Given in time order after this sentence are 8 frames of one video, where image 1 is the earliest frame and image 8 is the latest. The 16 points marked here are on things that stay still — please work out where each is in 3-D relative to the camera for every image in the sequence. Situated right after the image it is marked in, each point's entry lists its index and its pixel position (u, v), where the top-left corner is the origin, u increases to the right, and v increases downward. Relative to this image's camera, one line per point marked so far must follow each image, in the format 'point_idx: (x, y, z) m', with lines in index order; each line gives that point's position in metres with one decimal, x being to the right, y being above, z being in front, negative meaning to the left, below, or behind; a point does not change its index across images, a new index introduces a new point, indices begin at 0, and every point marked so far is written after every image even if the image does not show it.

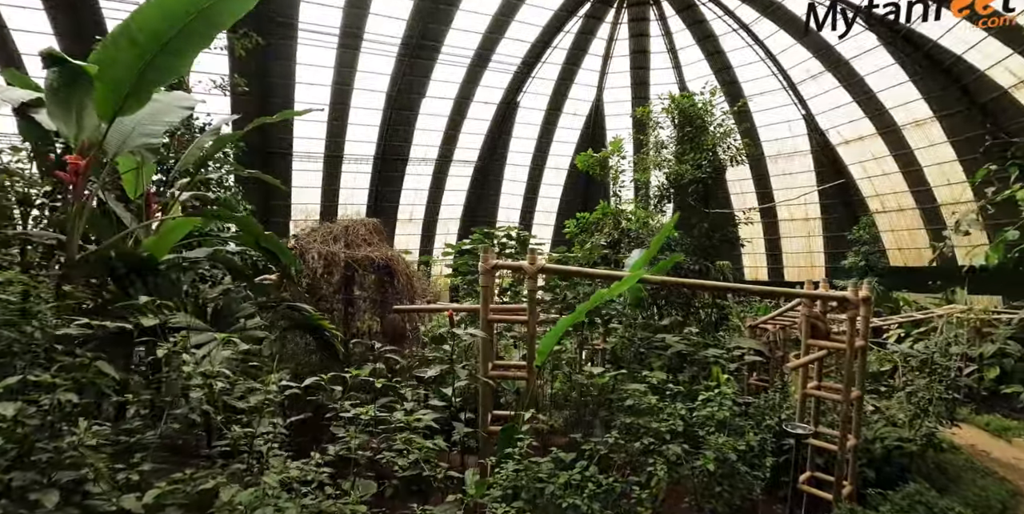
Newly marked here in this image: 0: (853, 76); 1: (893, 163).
0: (+8.5, +4.5, +12.4) m
1: (+10.1, +2.5, +13.2) m
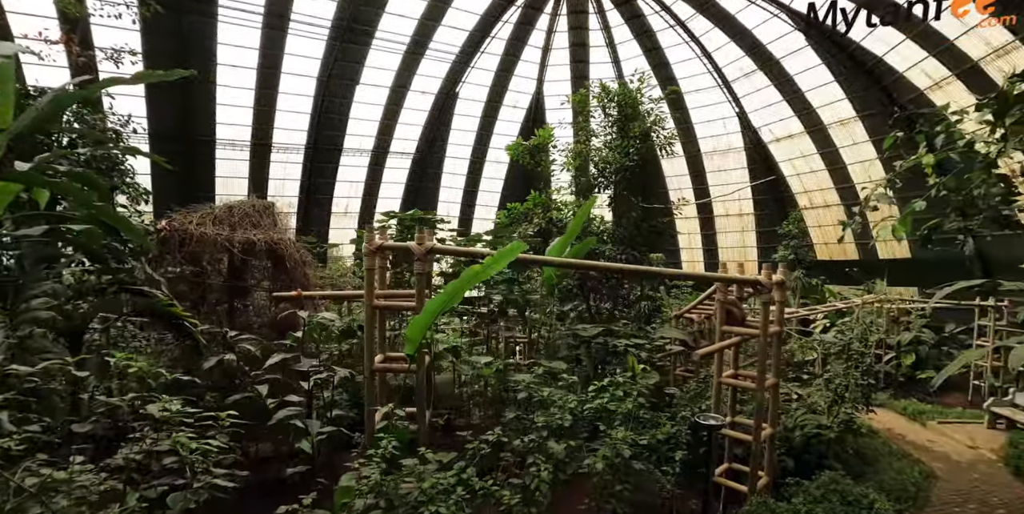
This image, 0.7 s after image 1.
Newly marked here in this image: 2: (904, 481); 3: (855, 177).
0: (+6.9, +4.6, +12.8) m
1: (+8.4, +2.7, +13.7) m
2: (+3.6, -2.1, +4.6) m
3: (+9.1, +2.2, +13.3) m
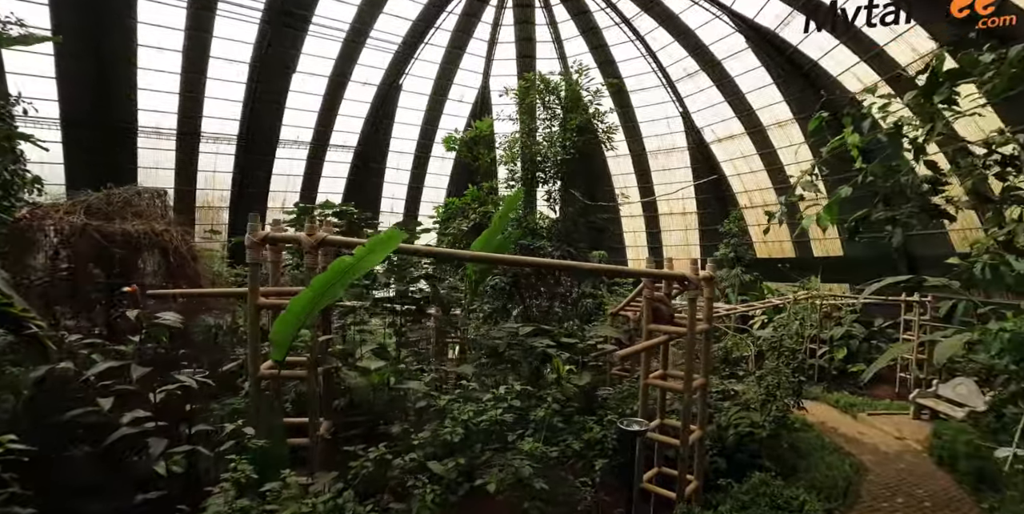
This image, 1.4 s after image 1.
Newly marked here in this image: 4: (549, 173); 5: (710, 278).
0: (+5.5, +4.7, +12.9) m
1: (+6.9, +2.7, +14.0) m
2: (+2.9, -2.0, +4.6) m
3: (+7.6, +2.2, +13.6) m
4: (+0.6, +1.5, +8.9) m
5: (+1.3, -0.2, +3.3) m
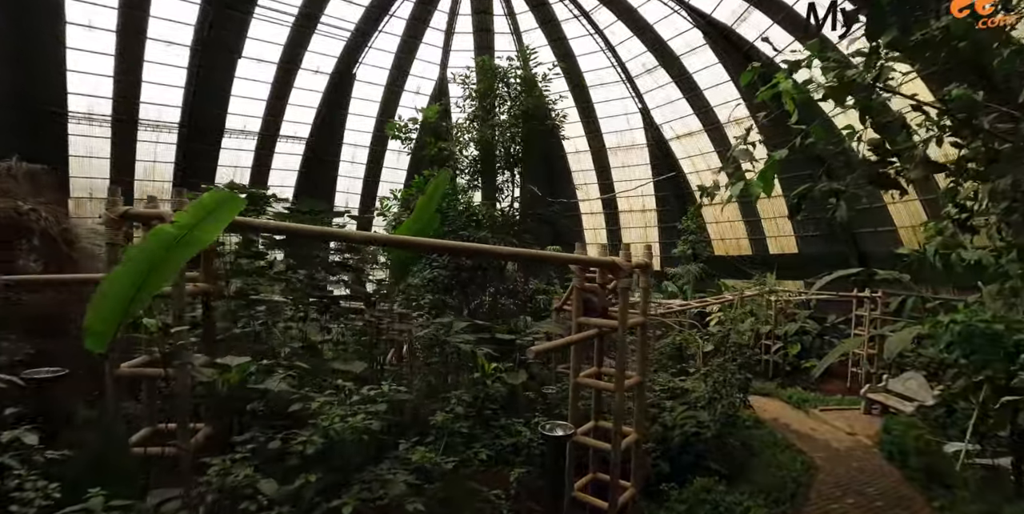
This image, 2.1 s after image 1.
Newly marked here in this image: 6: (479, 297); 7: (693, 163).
0: (+4.4, +4.7, +12.9) m
1: (+5.8, +2.8, +14.0) m
2: (+2.4, -1.9, +4.3) m
3: (+6.5, +2.3, +13.7) m
4: (-0.2, +1.6, +8.5) m
5: (+0.8, -0.1, +2.9) m
6: (-0.4, -0.5, +6.1) m
7: (+5.4, +2.8, +14.6) m
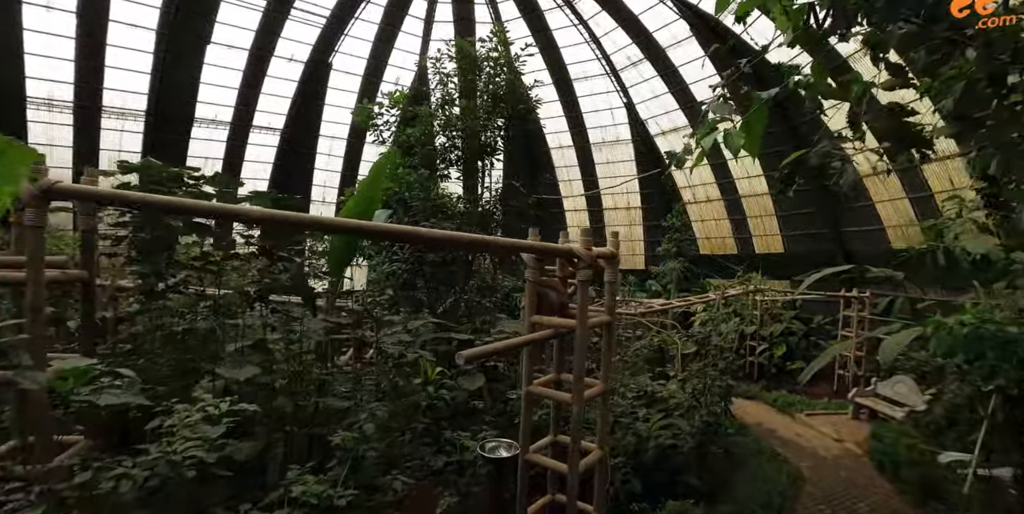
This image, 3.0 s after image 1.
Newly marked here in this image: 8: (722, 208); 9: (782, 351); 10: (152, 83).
0: (+4.0, +4.8, +12.5) m
1: (+5.2, +2.8, +13.7) m
2: (+2.0, -1.9, +4.0) m
3: (+6.0, +2.3, +13.4) m
4: (-0.6, +1.7, +8.1) m
5: (+0.5, 0.0, +2.5) m
6: (-0.7, -0.4, +5.7) m
7: (+4.8, +2.8, +14.3) m
8: (+6.0, +1.4, +14.2) m
9: (+4.9, -1.7, +9.0) m
10: (-9.1, +4.4, +12.6) m
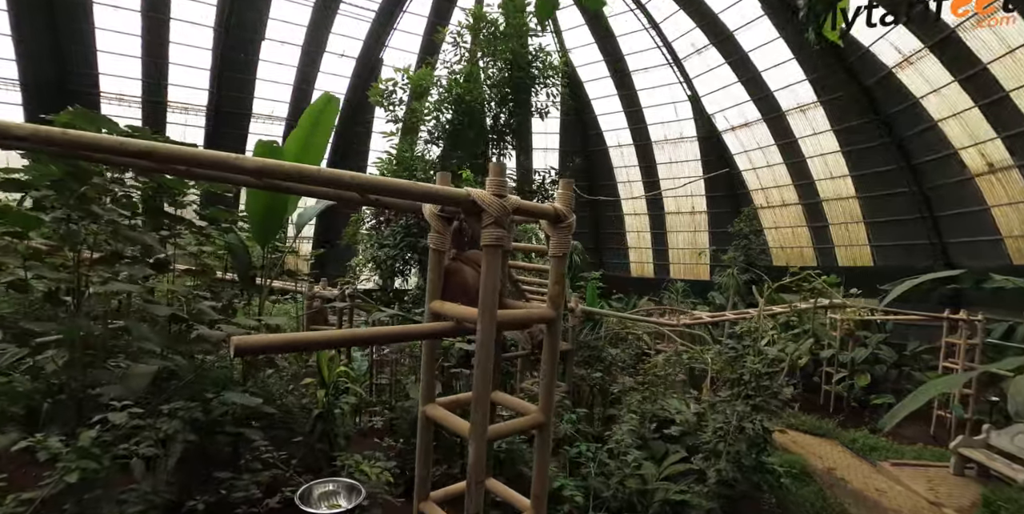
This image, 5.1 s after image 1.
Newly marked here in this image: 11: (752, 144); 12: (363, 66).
0: (+5.1, +4.6, +11.2) m
1: (+6.4, +2.5, +12.1) m
2: (+1.8, -1.8, +2.8) m
3: (+7.1, +2.0, +11.7) m
4: (-0.1, +1.7, +7.3) m
5: (+0.2, +0.1, +1.7) m
6: (-0.7, -0.3, +5.0) m
7: (+6.1, +2.5, +12.8) m
8: (+7.2, +1.1, +12.5) m
9: (+5.3, -1.9, +7.5) m
10: (-7.8, +4.6, +13.0) m
11: (+6.0, +2.8, +12.5) m
12: (-4.2, +5.4, +13.8) m
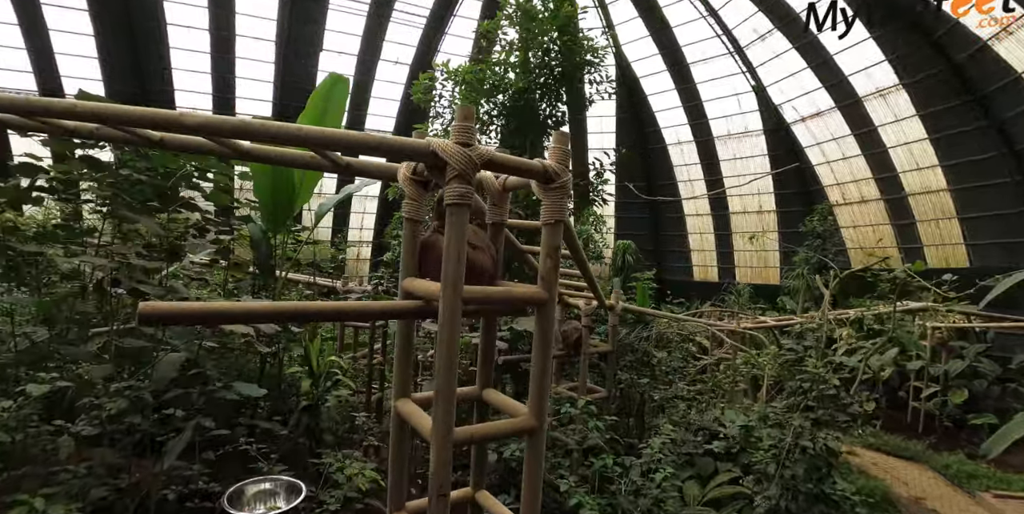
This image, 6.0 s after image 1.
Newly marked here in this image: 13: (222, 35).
0: (+6.1, +4.6, +10.3) m
1: (+7.6, +2.5, +11.1) m
2: (+1.9, -1.8, +2.3) m
3: (+8.2, +2.0, +10.6) m
4: (+0.5, +1.8, +7.1) m
5: (+0.1, +0.2, +1.4) m
6: (-0.3, -0.3, +4.7) m
7: (+7.3, +2.5, +11.8) m
8: (+8.4, +1.0, +11.3) m
9: (+5.9, -1.9, +6.5) m
10: (-6.5, +4.6, +13.6) m
11: (+7.2, +2.8, +11.5) m
12: (-2.7, +5.3, +14.0) m
13: (-7.1, +5.6, +12.3) m
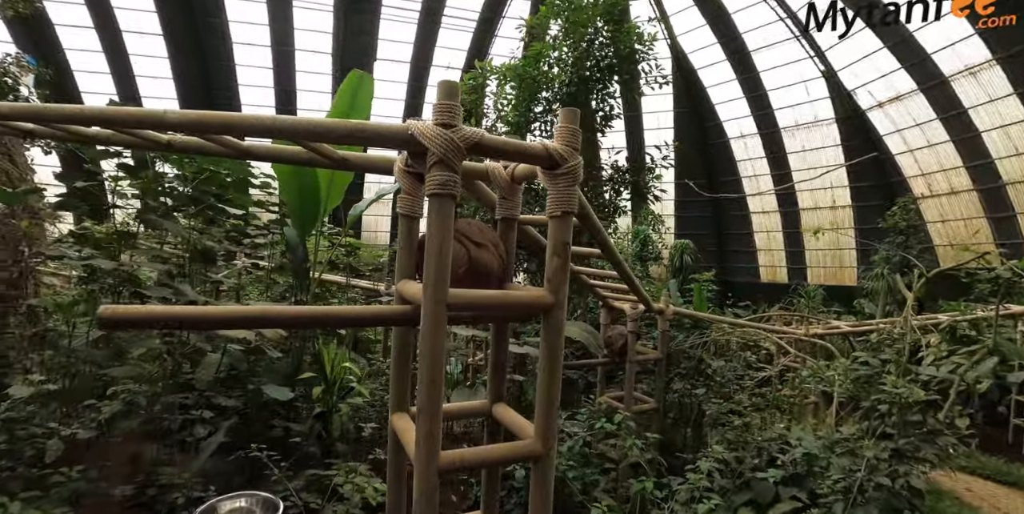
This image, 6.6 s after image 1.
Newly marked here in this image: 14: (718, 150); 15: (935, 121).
0: (+7.1, +4.6, +9.4) m
1: (+8.6, +2.5, +10.0) m
2: (+2.0, -1.7, +1.9) m
3: (+9.2, +2.0, +9.4) m
4: (+1.1, +1.7, +6.8) m
5: (+0.1, +0.2, +1.2) m
6: (+0.1, -0.3, +4.6) m
7: (+8.5, +2.5, +10.7) m
8: (+9.5, +1.1, +10.1) m
9: (+6.5, -1.8, +5.6) m
10: (-5.1, +4.5, +14.1) m
11: (+8.3, +2.8, +10.4) m
12: (-1.3, +5.2, +14.1) m
13: (-5.9, +5.5, +12.9) m
14: (+5.5, +2.9, +13.4) m
15: (+8.5, +2.7, +9.9) m
